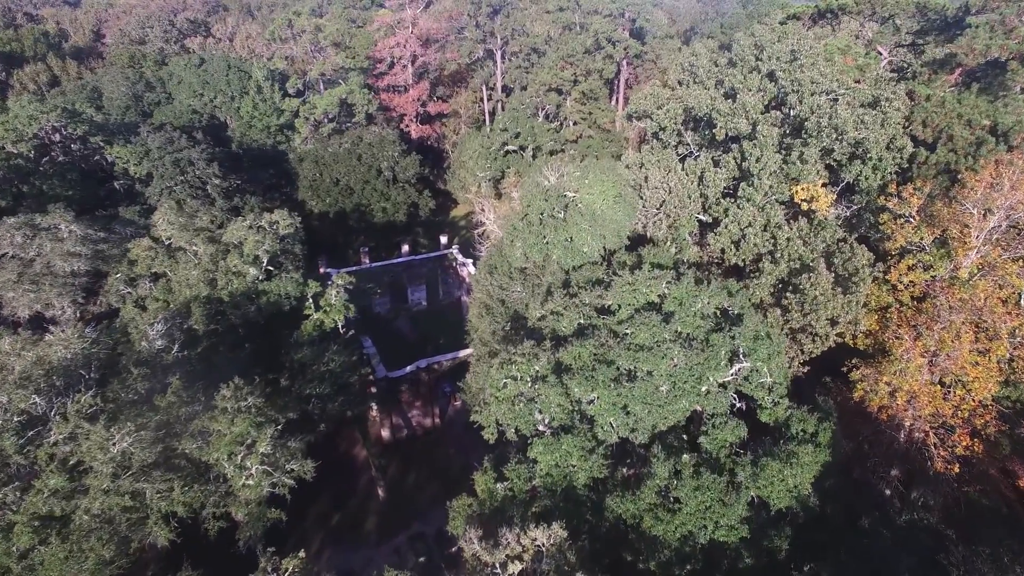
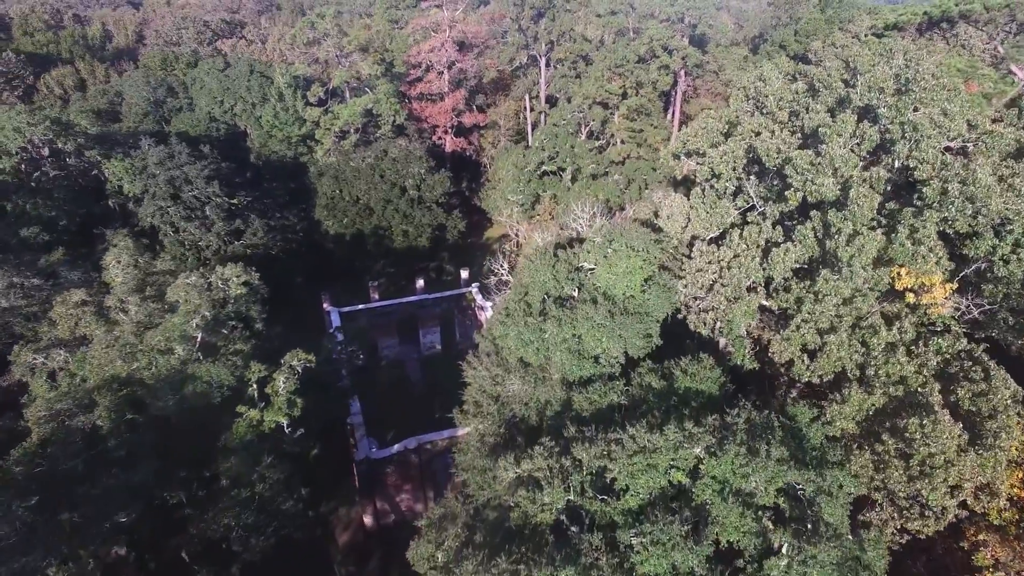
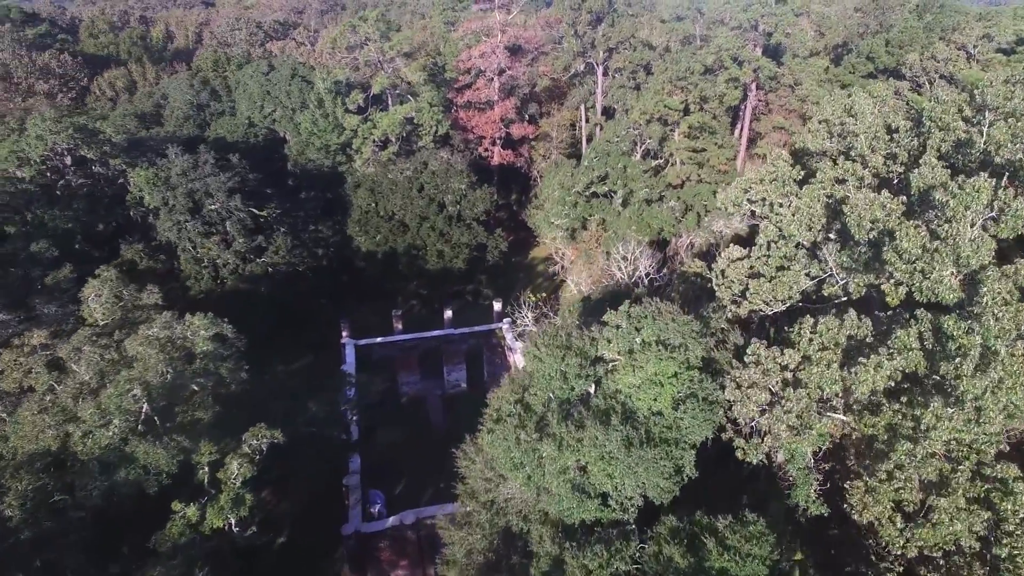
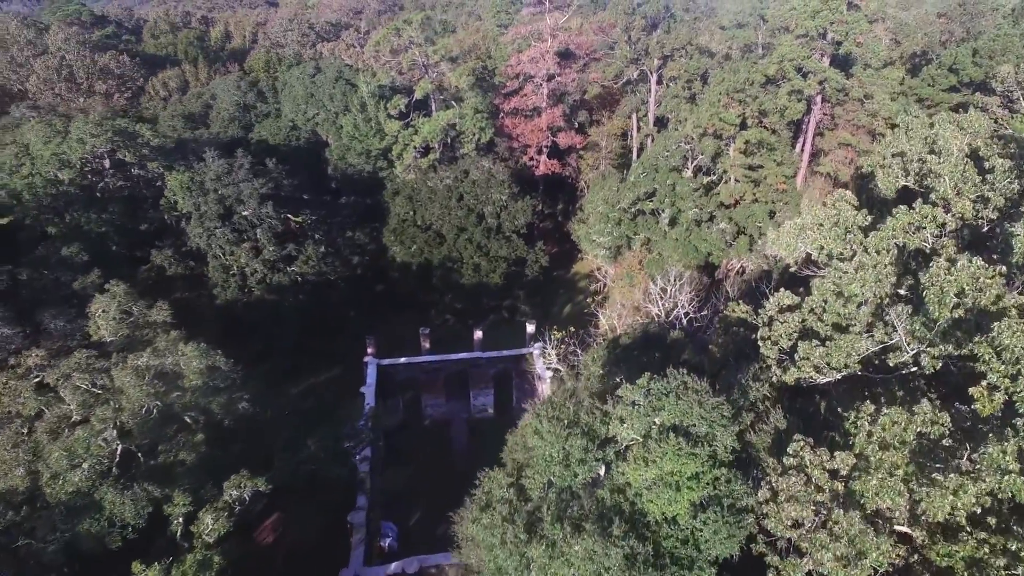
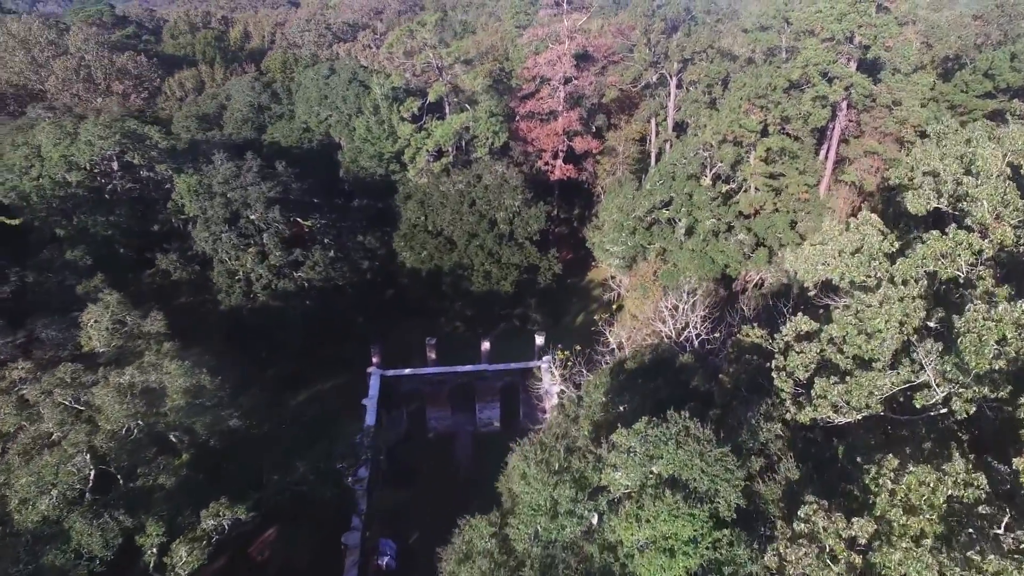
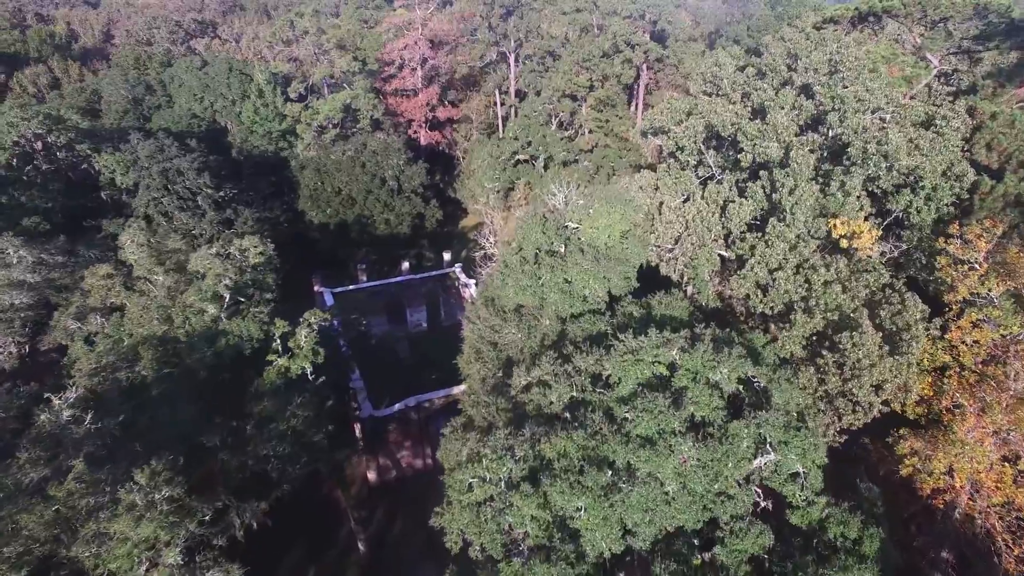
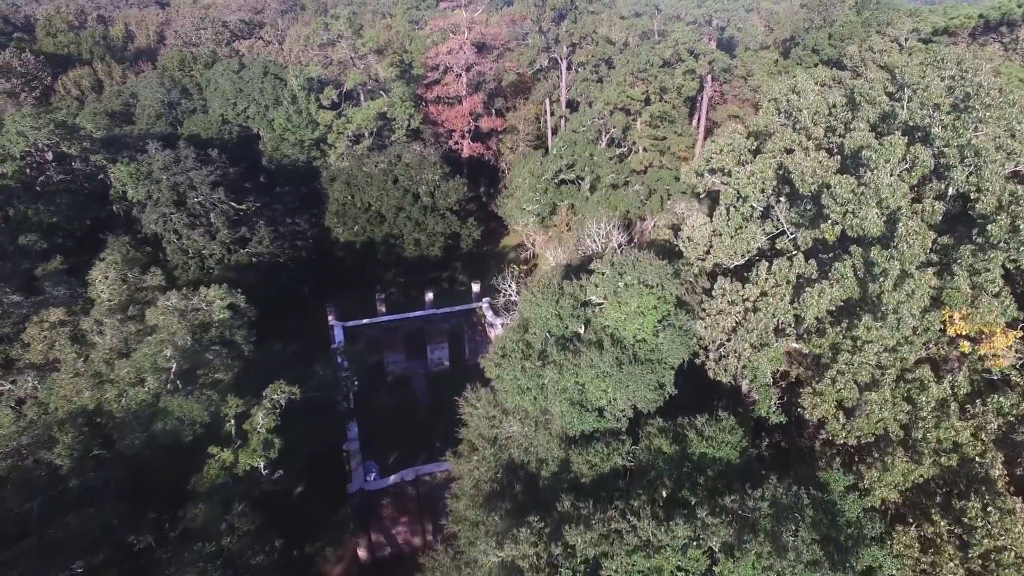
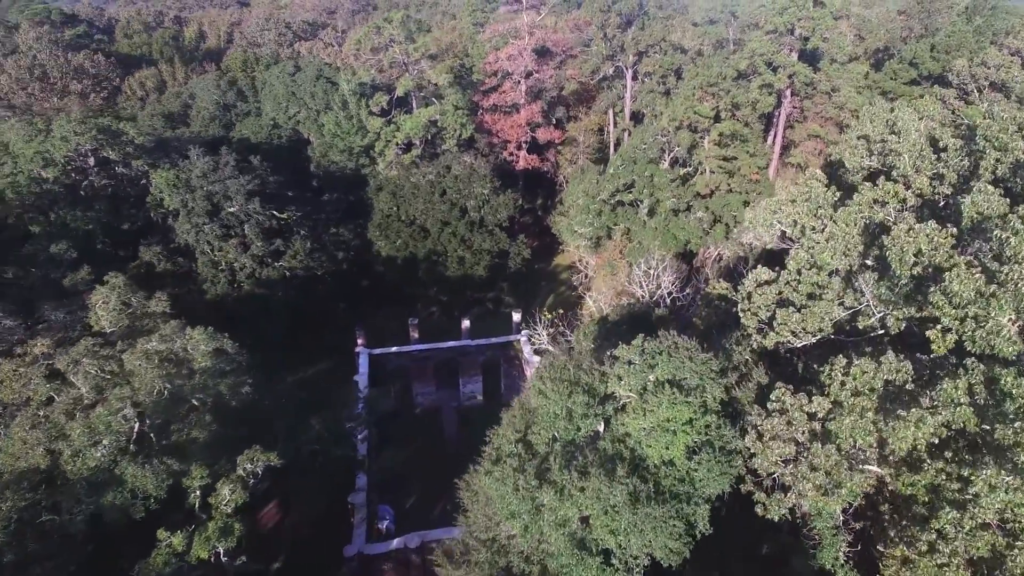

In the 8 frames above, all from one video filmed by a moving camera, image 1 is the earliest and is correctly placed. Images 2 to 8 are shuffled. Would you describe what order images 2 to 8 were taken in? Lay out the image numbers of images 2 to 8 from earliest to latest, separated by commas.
6, 2, 7, 3, 8, 4, 5
